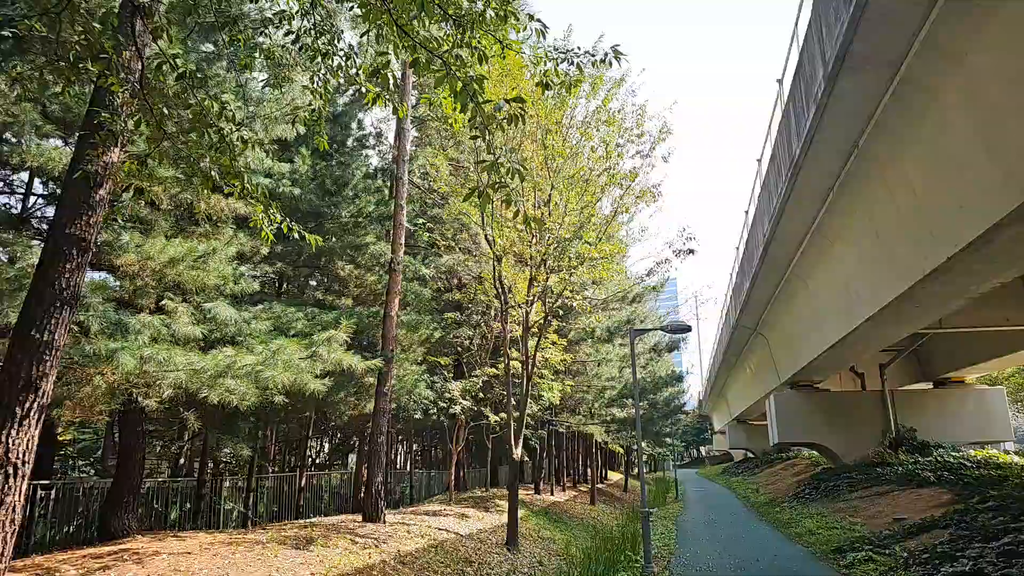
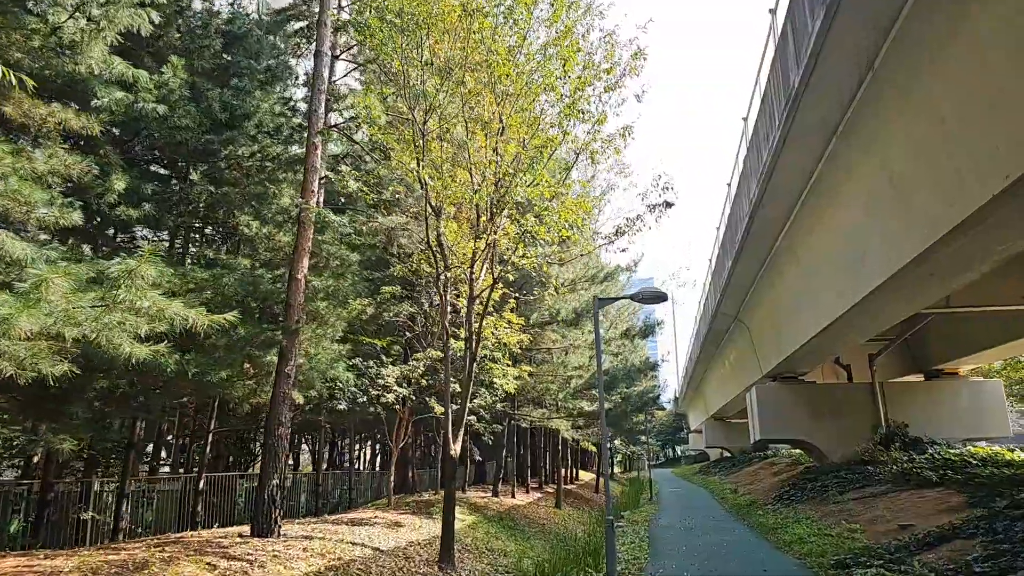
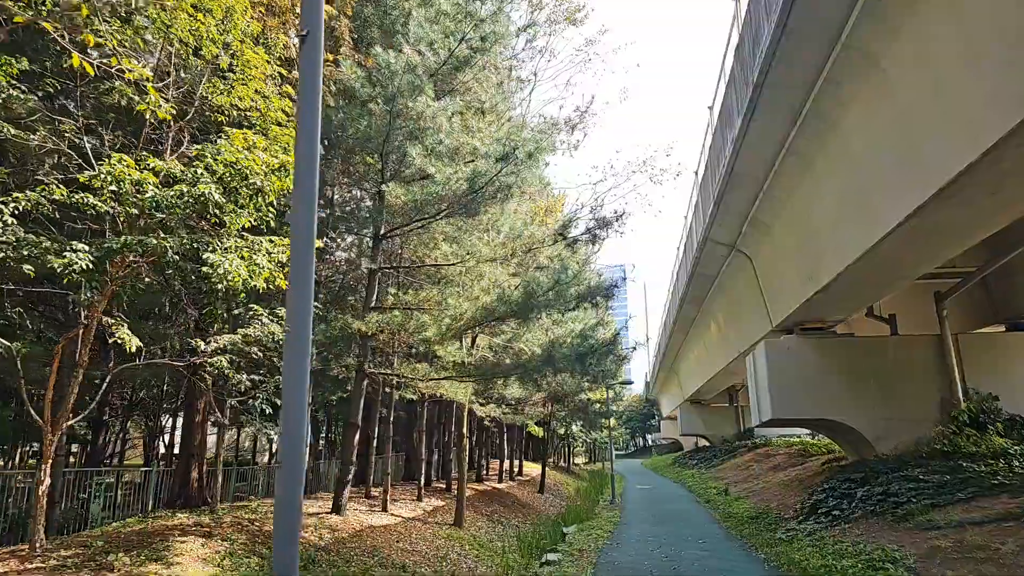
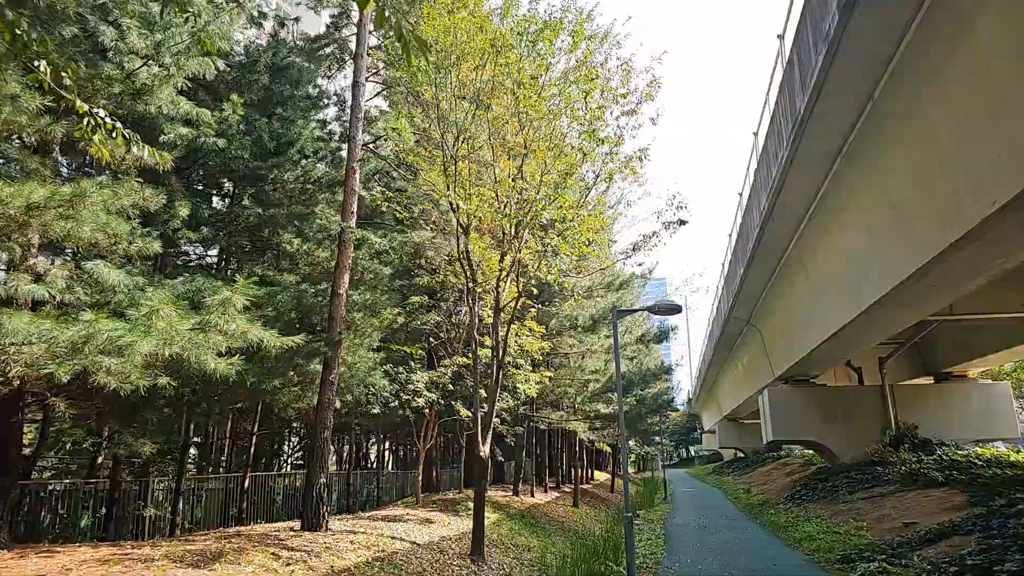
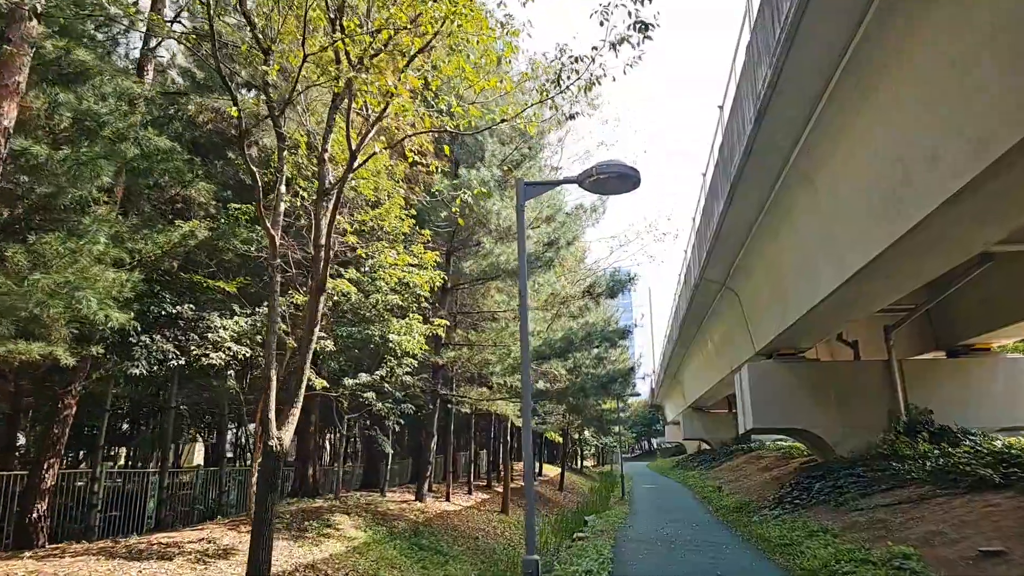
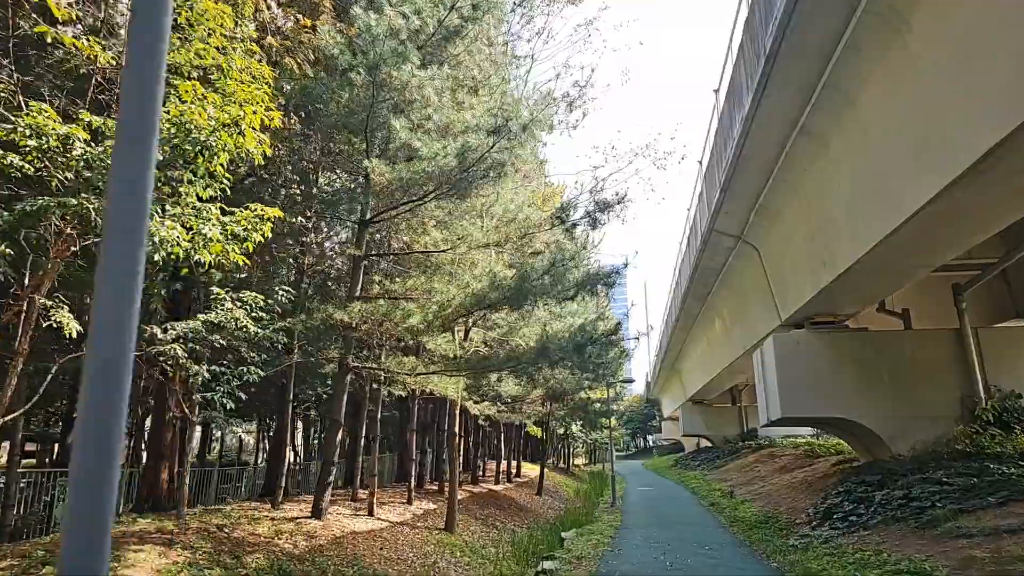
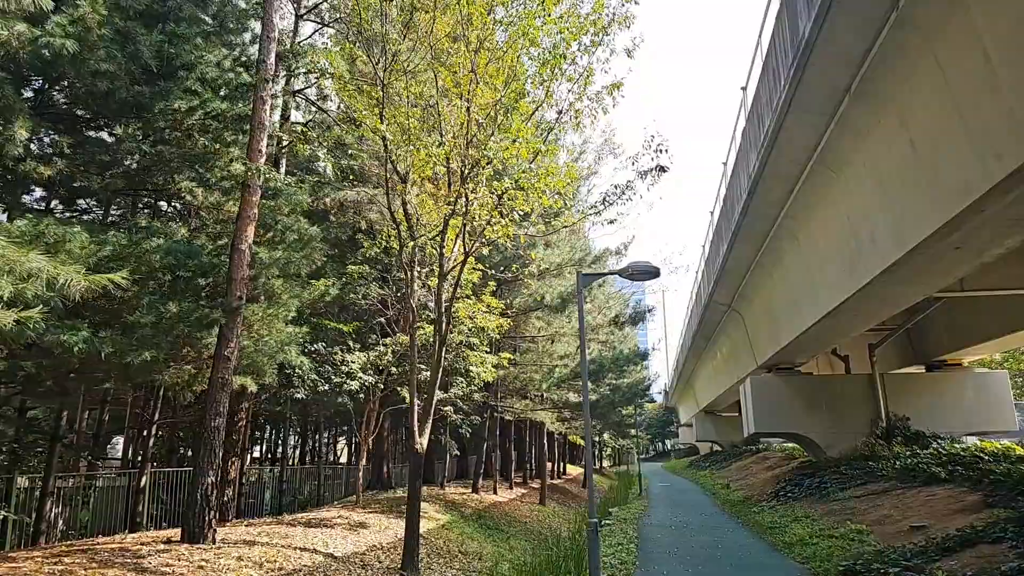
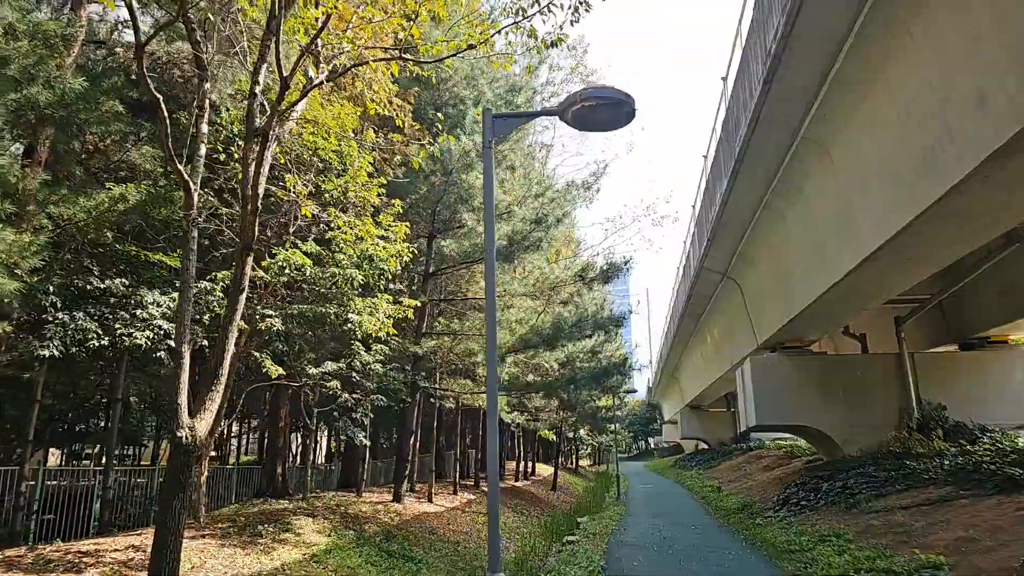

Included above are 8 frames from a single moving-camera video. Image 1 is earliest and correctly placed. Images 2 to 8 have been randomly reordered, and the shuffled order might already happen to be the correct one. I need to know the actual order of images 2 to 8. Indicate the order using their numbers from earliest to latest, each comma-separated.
4, 2, 7, 5, 8, 3, 6
